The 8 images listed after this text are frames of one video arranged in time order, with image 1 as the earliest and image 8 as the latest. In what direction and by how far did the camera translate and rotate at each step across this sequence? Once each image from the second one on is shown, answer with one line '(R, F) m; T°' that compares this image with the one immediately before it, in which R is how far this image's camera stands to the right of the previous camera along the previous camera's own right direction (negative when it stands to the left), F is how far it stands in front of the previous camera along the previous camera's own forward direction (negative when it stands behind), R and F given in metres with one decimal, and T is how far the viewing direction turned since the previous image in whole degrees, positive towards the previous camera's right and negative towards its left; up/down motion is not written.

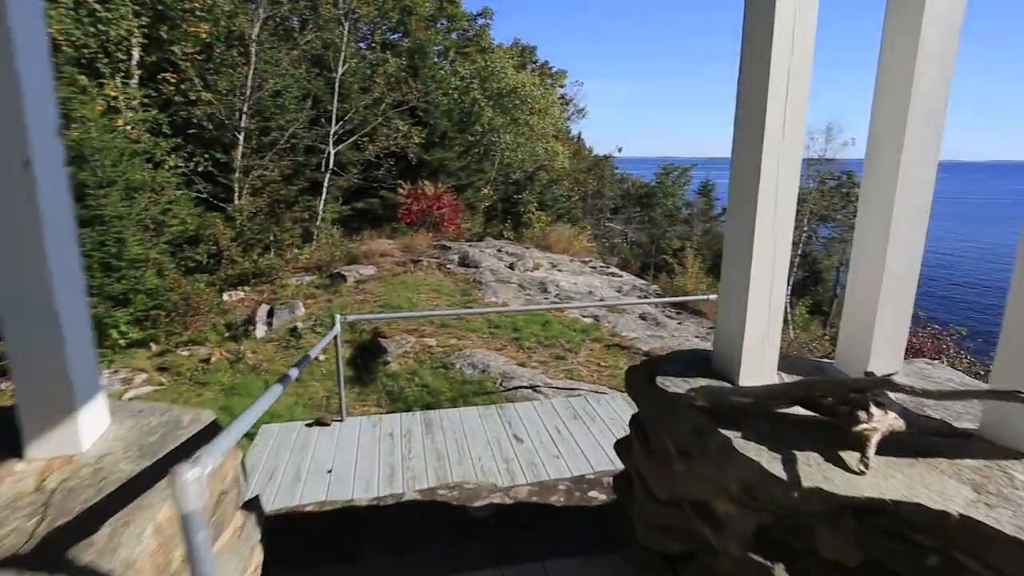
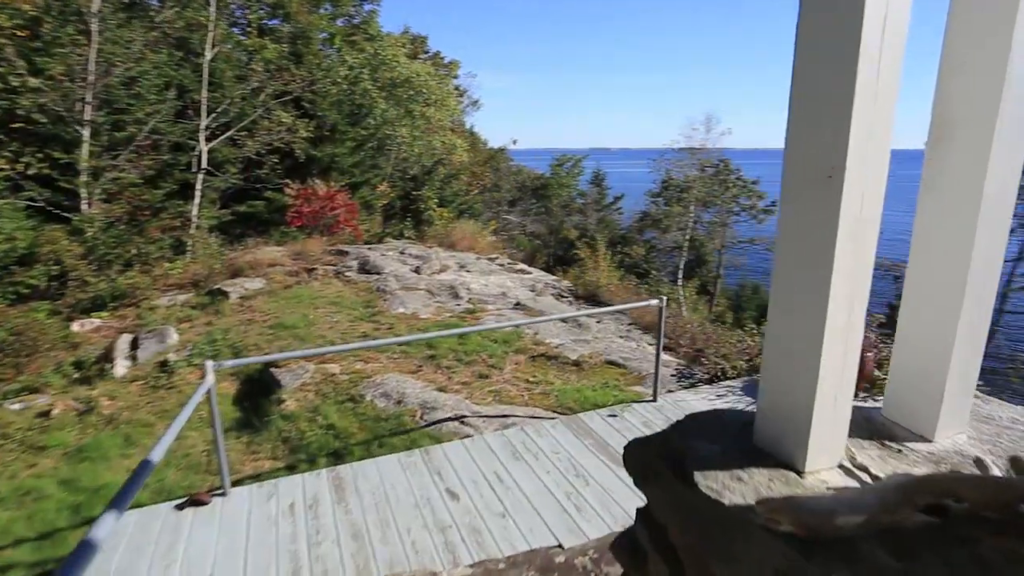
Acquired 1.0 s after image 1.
(-0.1, +0.5) m; +10°
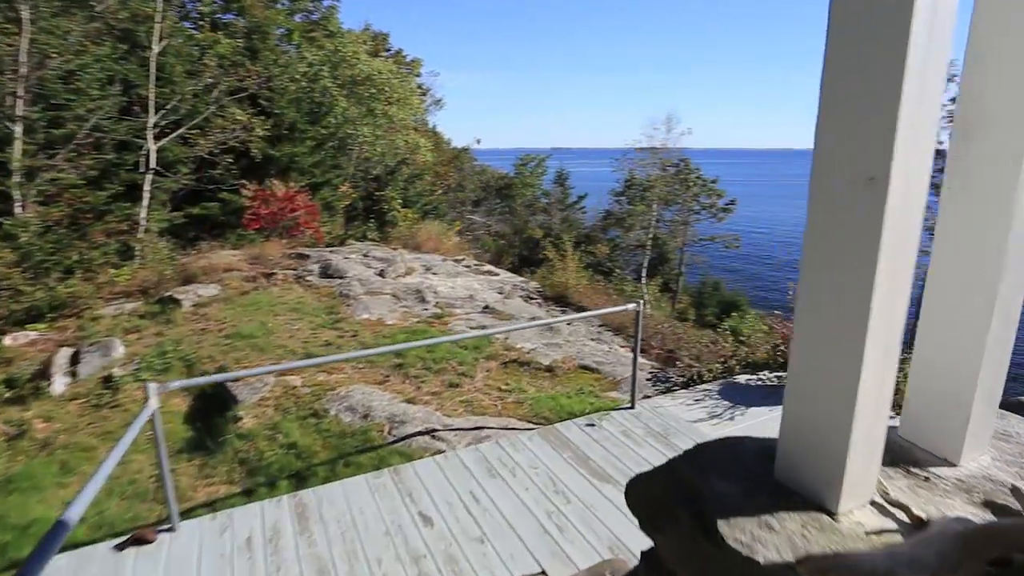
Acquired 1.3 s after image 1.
(0.0, +0.2) m; +3°
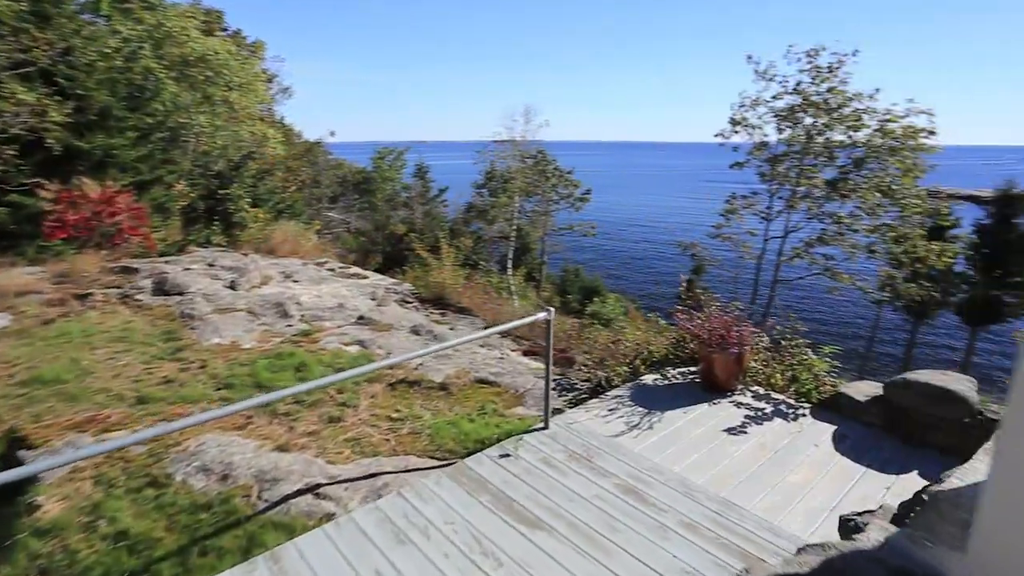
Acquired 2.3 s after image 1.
(-0.1, +0.6) m; +13°
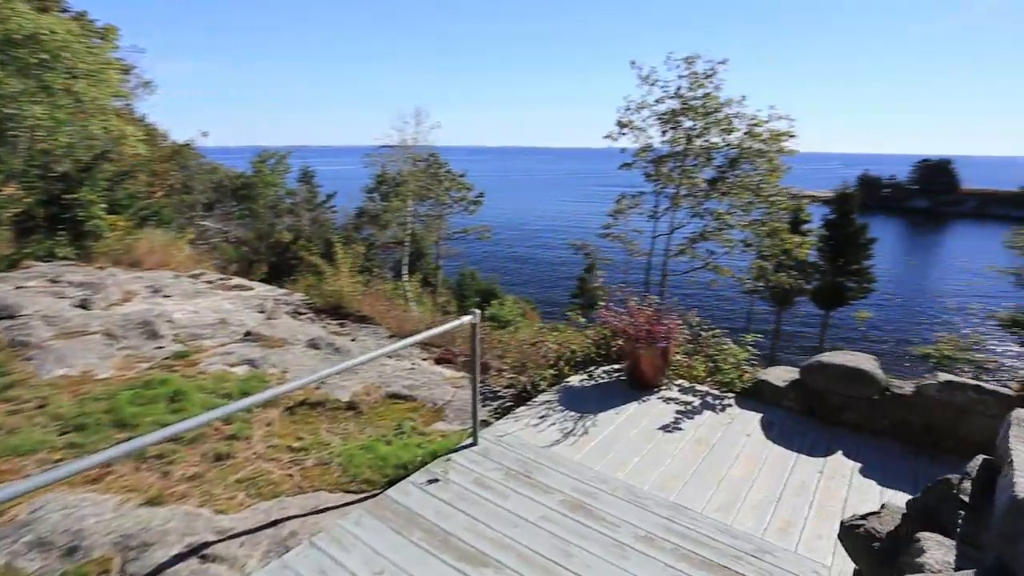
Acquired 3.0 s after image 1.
(-0.1, +0.4) m; +10°
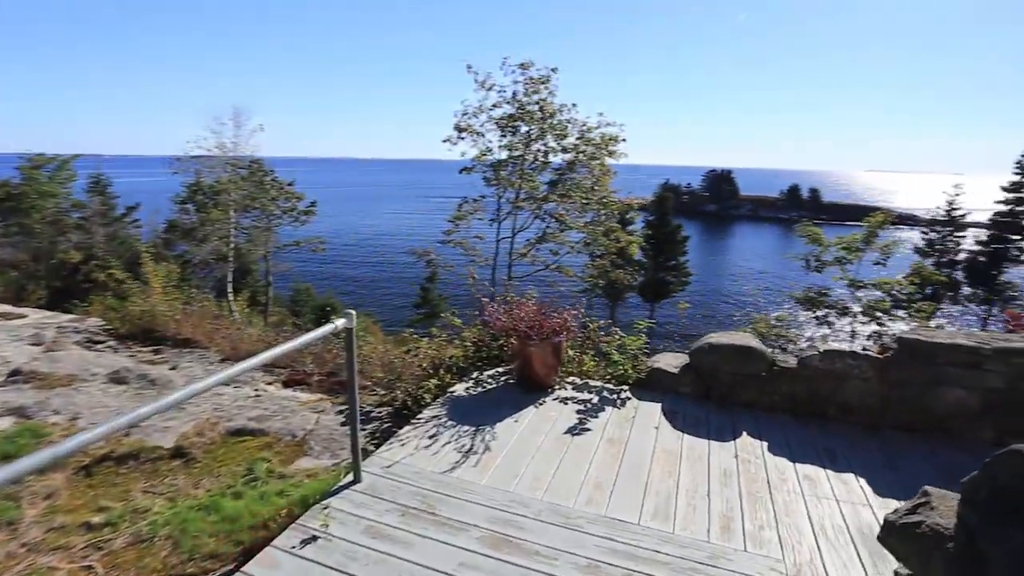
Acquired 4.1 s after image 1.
(-0.2, +0.6) m; +15°
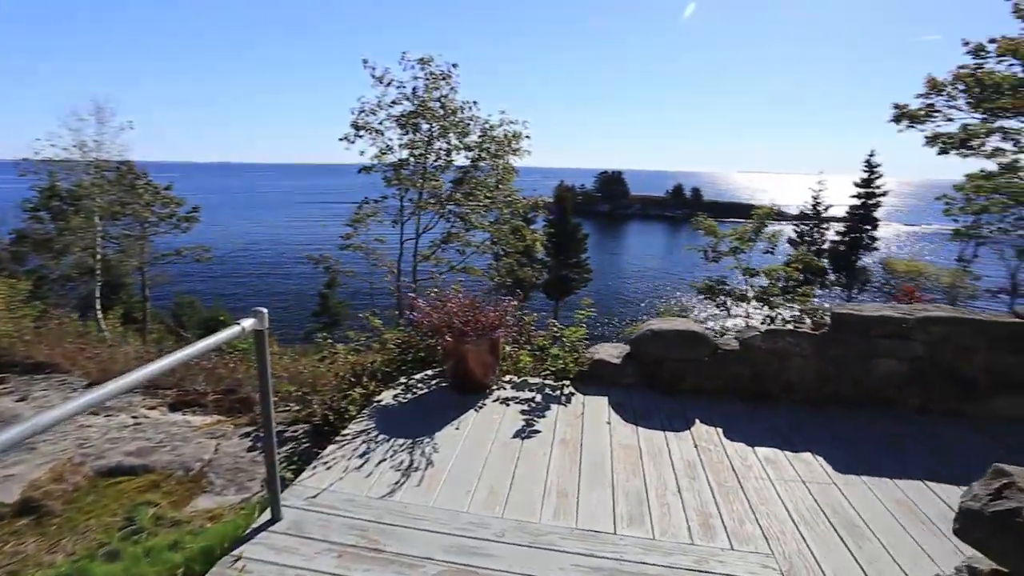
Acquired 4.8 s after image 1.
(-0.2, +0.4) m; +9°
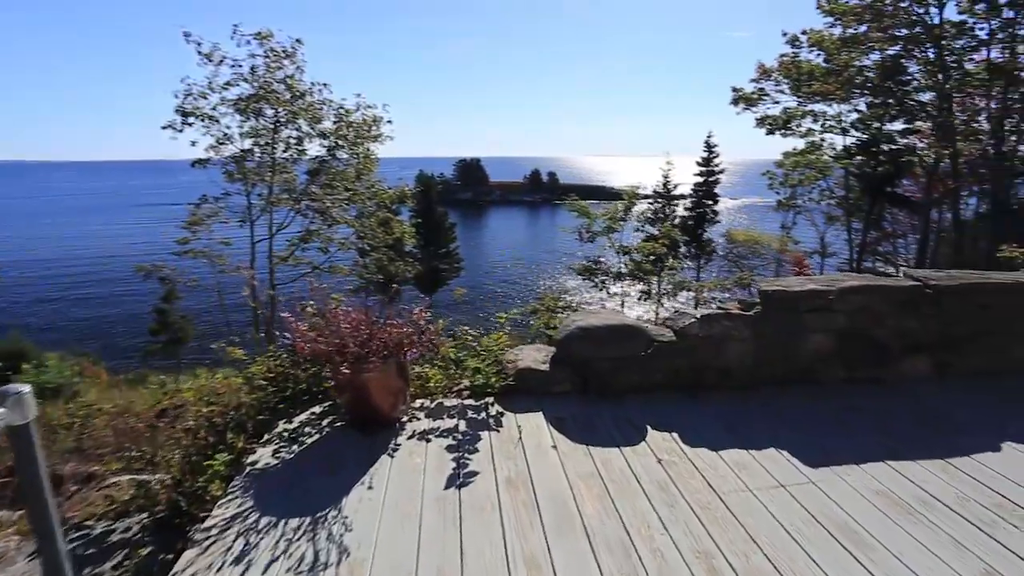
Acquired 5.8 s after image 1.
(-0.2, +0.7) m; +13°
